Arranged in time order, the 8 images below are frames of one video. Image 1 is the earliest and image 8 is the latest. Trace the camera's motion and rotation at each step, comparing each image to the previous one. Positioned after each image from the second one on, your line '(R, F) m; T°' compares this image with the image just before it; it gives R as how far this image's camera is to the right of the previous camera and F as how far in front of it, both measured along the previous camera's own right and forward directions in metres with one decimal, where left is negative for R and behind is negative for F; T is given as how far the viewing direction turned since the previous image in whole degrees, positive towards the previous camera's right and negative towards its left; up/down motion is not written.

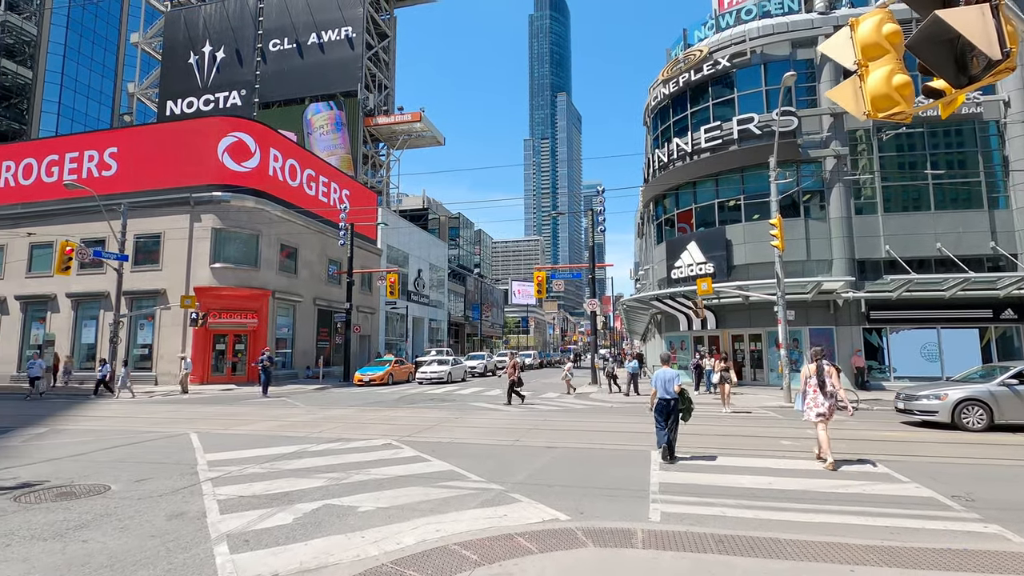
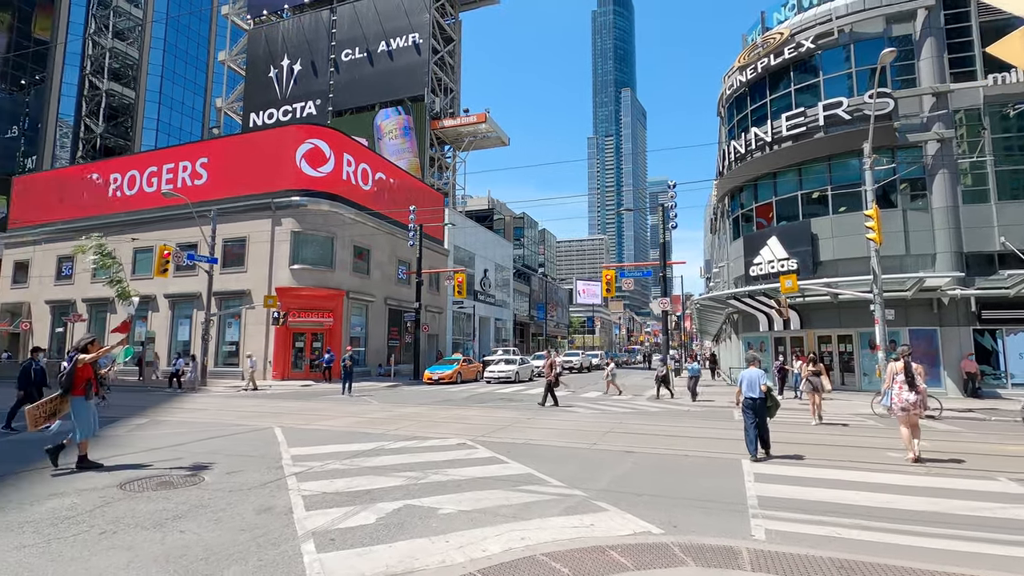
(-0.2, +0.3) m; -7°
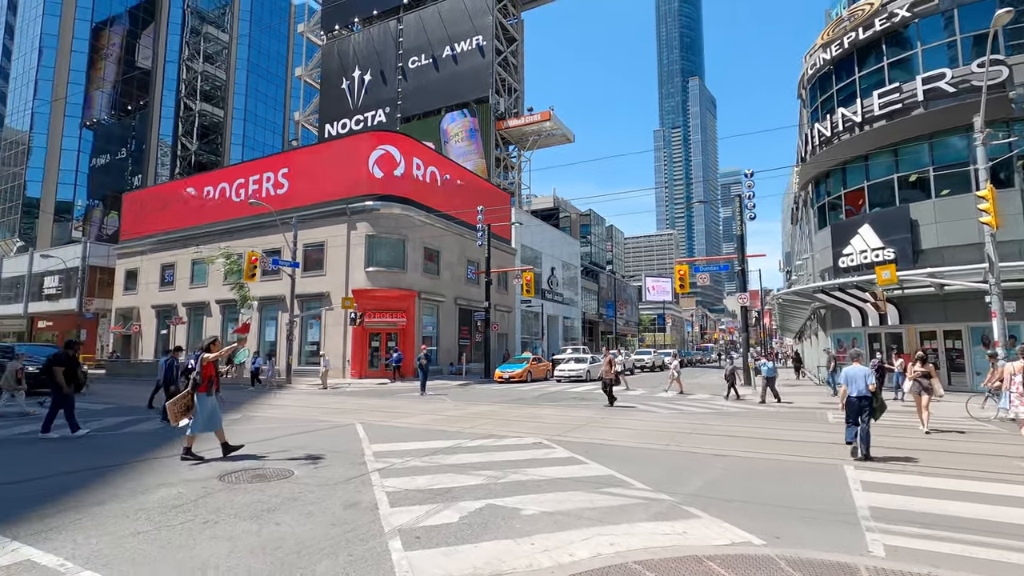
(-0.1, +0.2) m; -7°
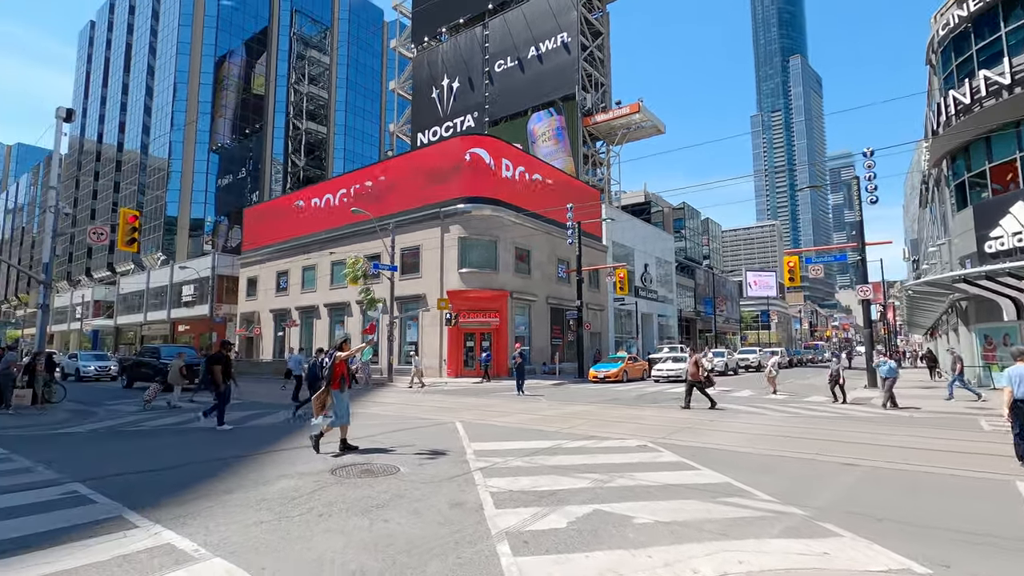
(-0.2, +0.3) m; -10°
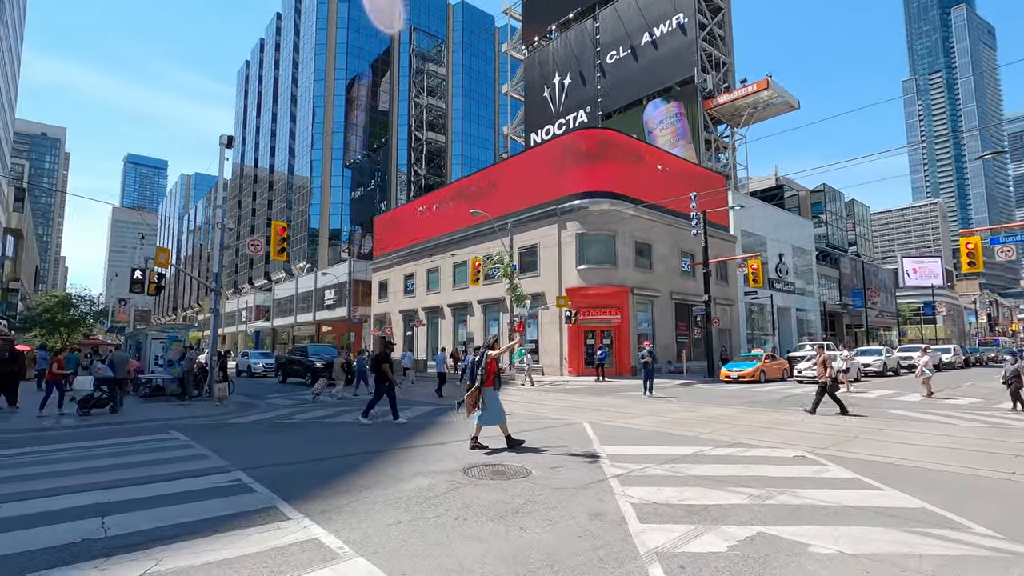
(-0.2, +0.4) m; -12°
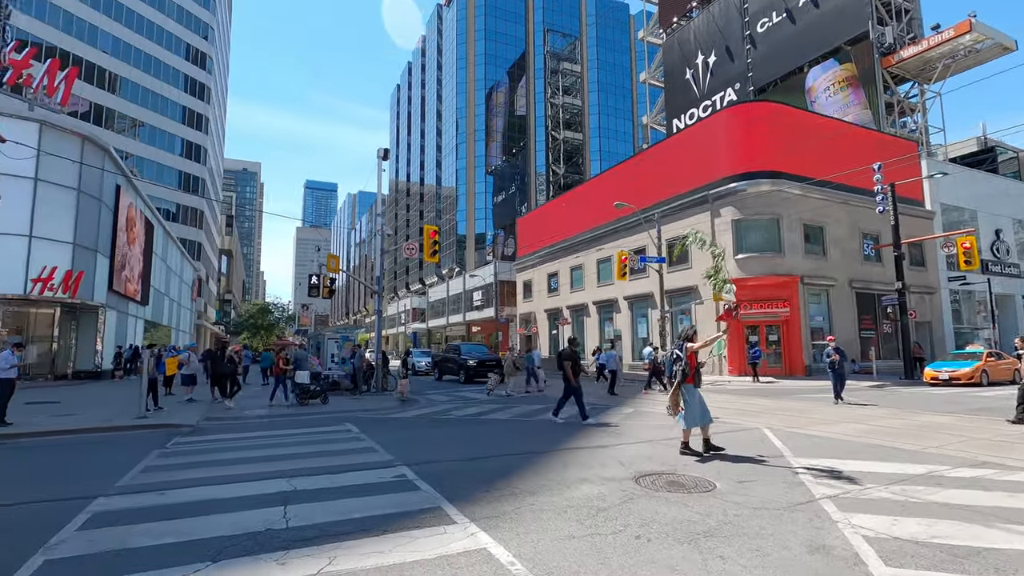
(-0.3, +0.6) m; -15°
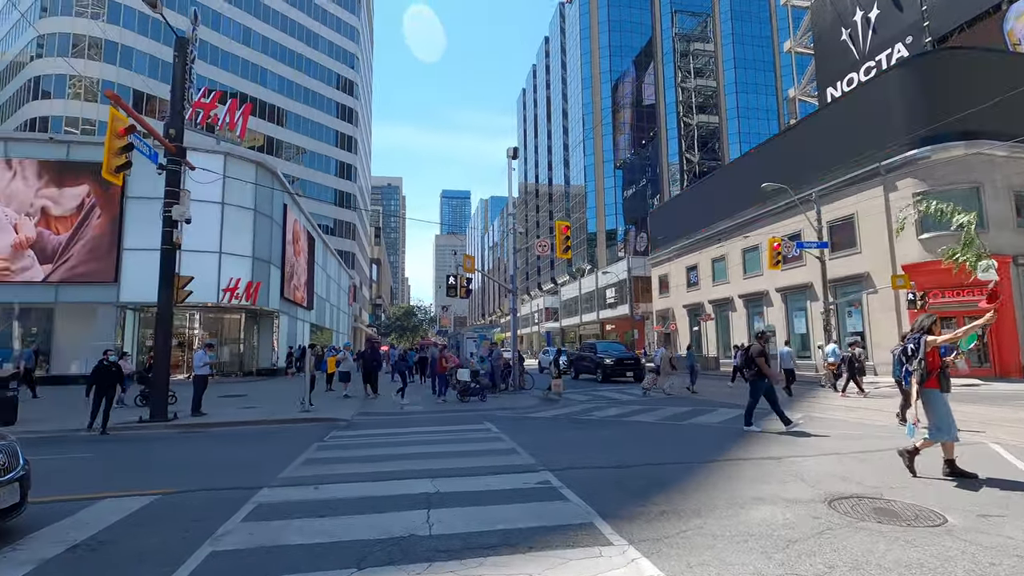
(-0.2, +0.6) m; -14°
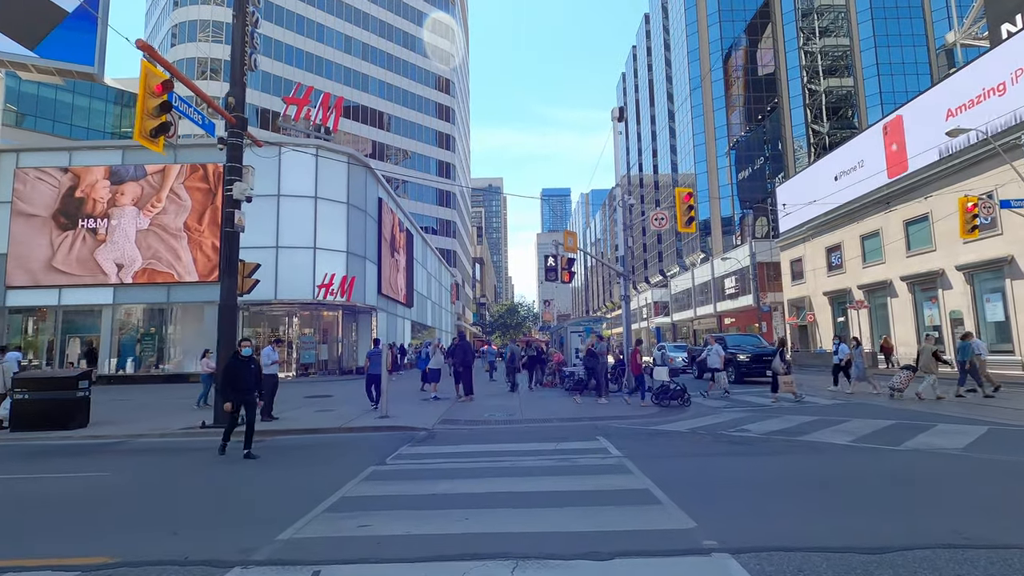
(-0.3, +3.0) m; -11°
